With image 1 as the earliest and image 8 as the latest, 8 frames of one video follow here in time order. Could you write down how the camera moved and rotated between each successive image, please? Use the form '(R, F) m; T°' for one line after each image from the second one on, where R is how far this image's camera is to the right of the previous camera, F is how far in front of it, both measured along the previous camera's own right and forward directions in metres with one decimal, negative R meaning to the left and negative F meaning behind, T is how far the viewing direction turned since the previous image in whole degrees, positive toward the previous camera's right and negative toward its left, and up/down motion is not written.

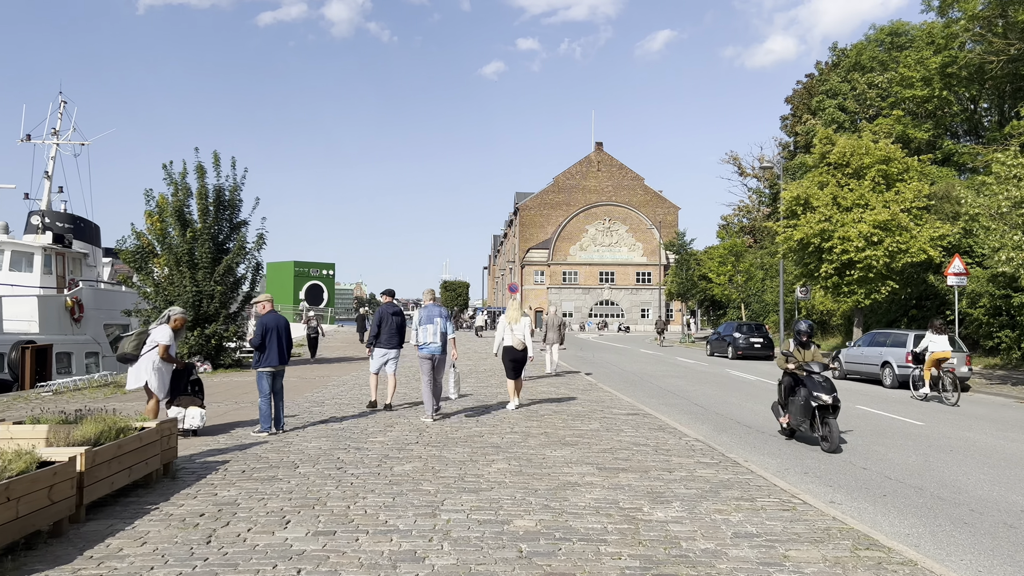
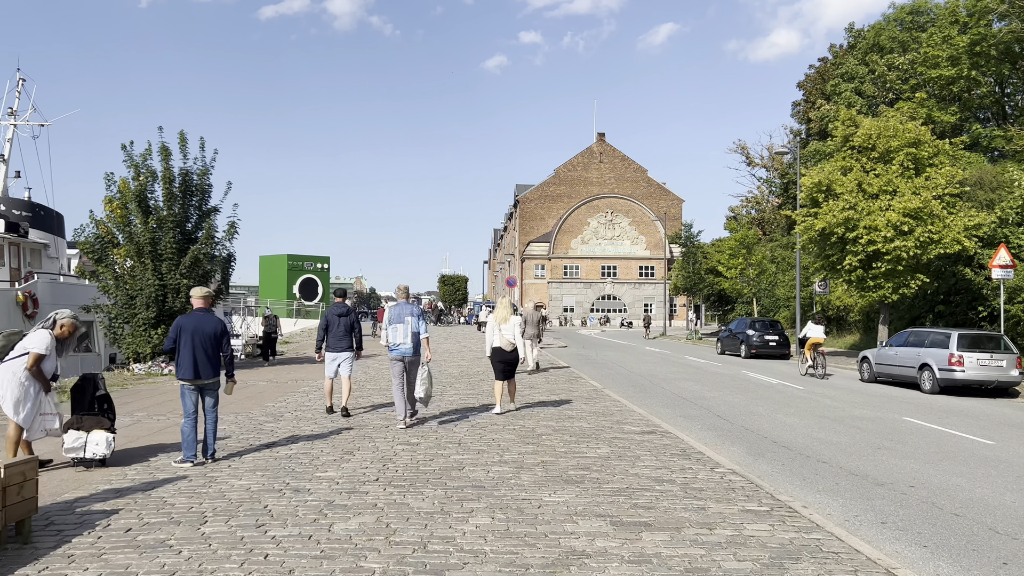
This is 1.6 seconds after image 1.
(+0.1, +1.9) m; 0°
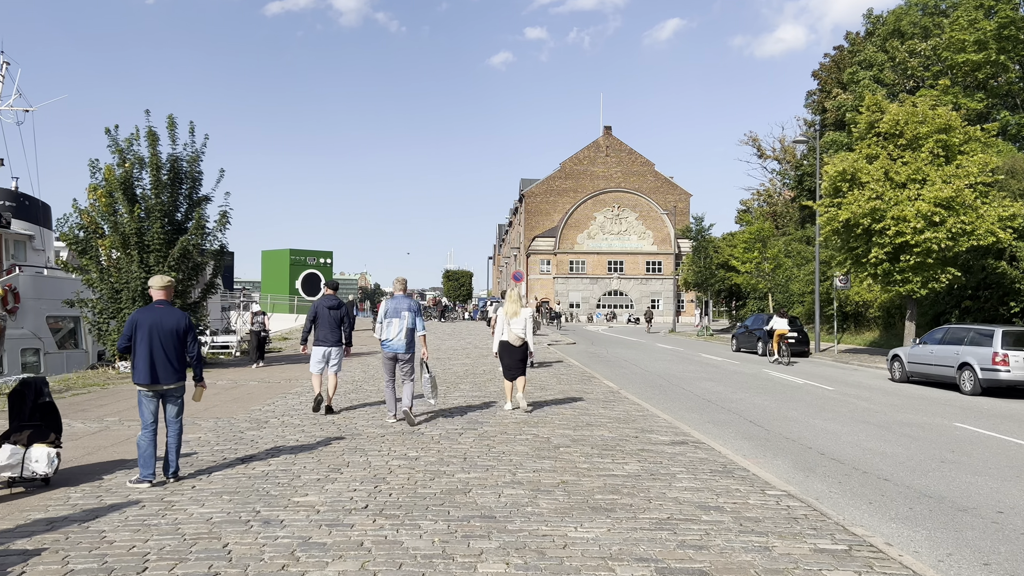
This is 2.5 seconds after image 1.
(-0.1, +1.1) m; 0°
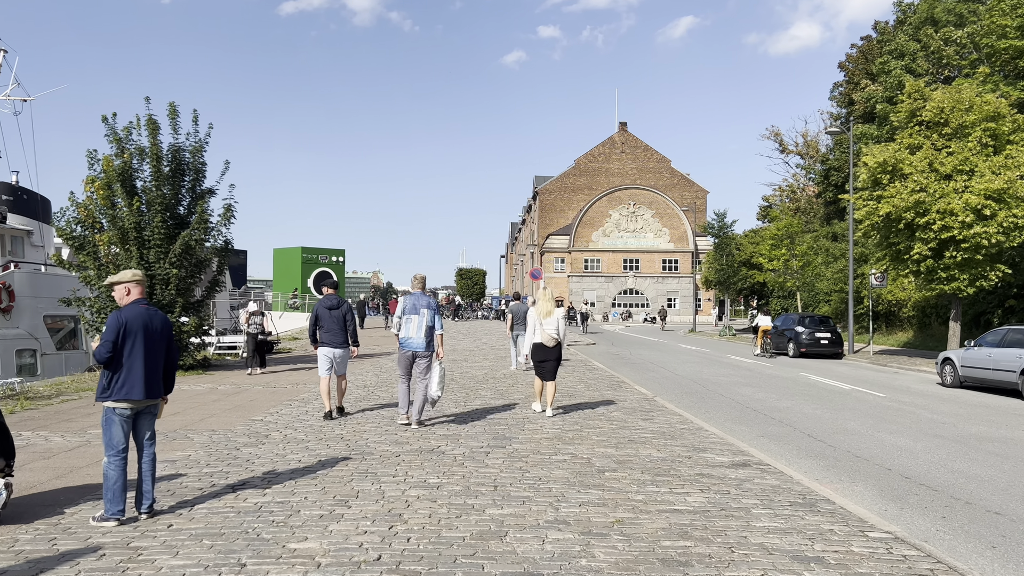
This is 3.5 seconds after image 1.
(-0.2, +1.1) m; -1°
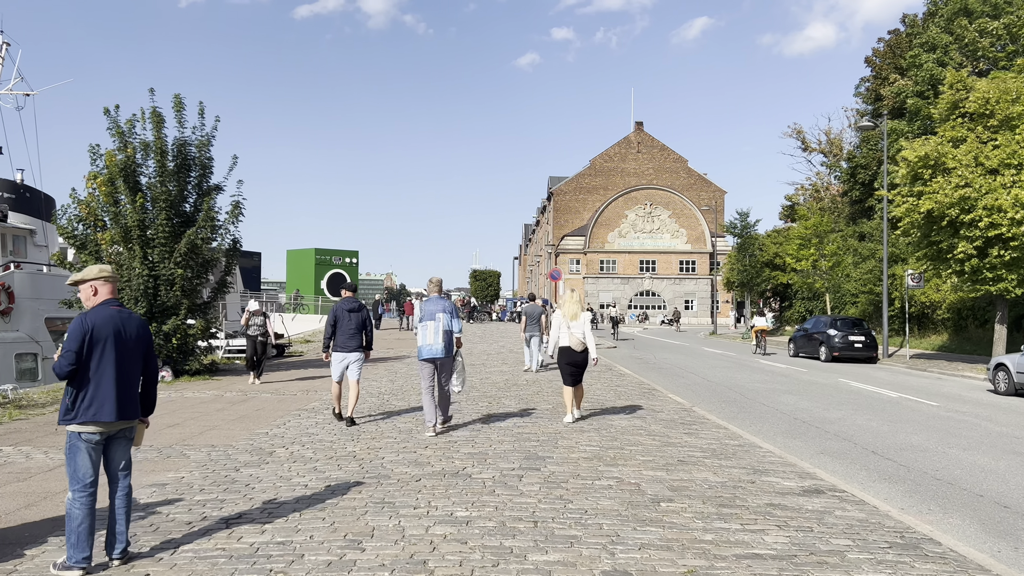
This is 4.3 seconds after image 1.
(-0.2, +0.9) m; -1°
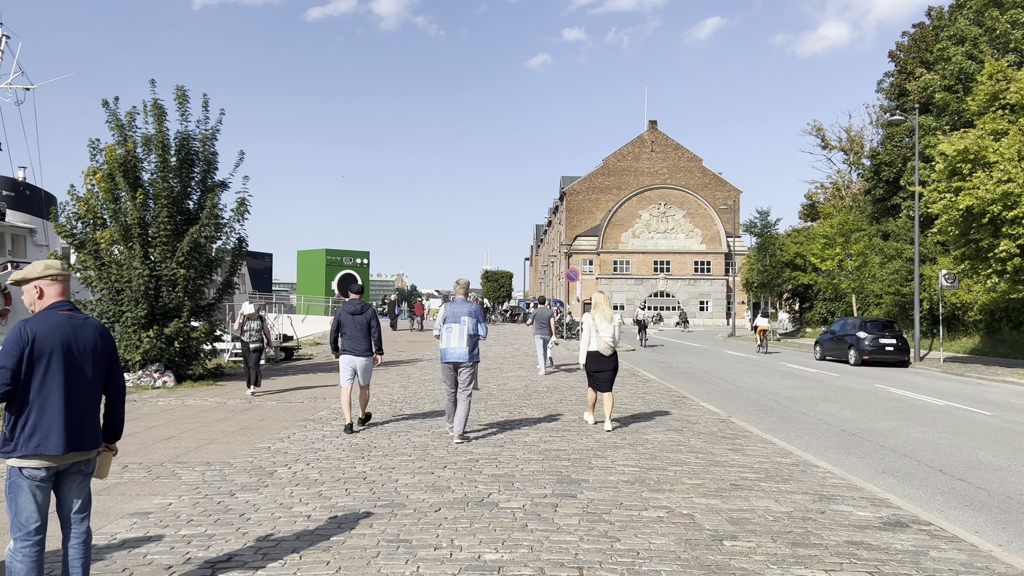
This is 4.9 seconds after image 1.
(-0.2, +0.8) m; -1°
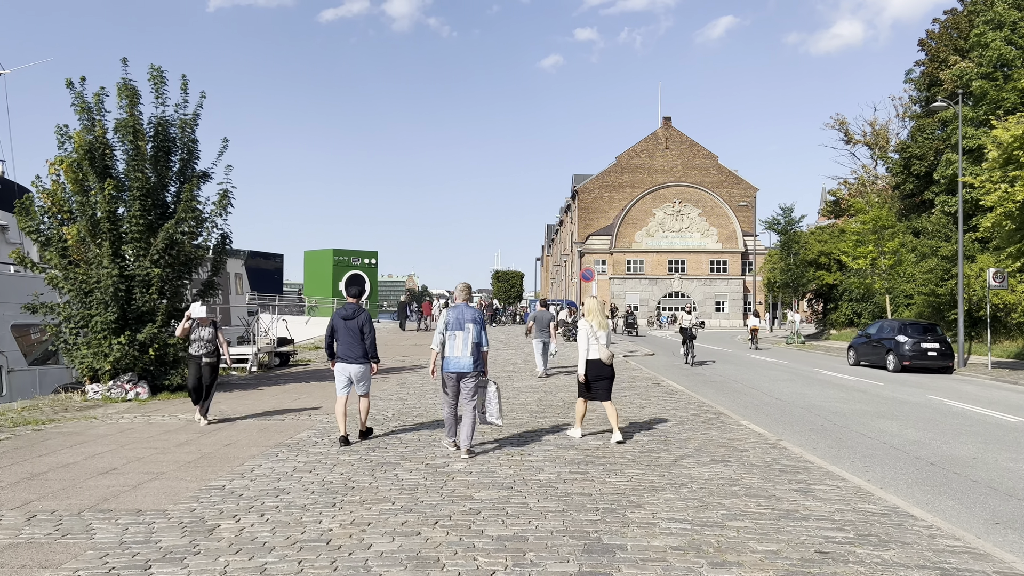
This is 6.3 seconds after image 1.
(0.0, +1.6) m; -1°
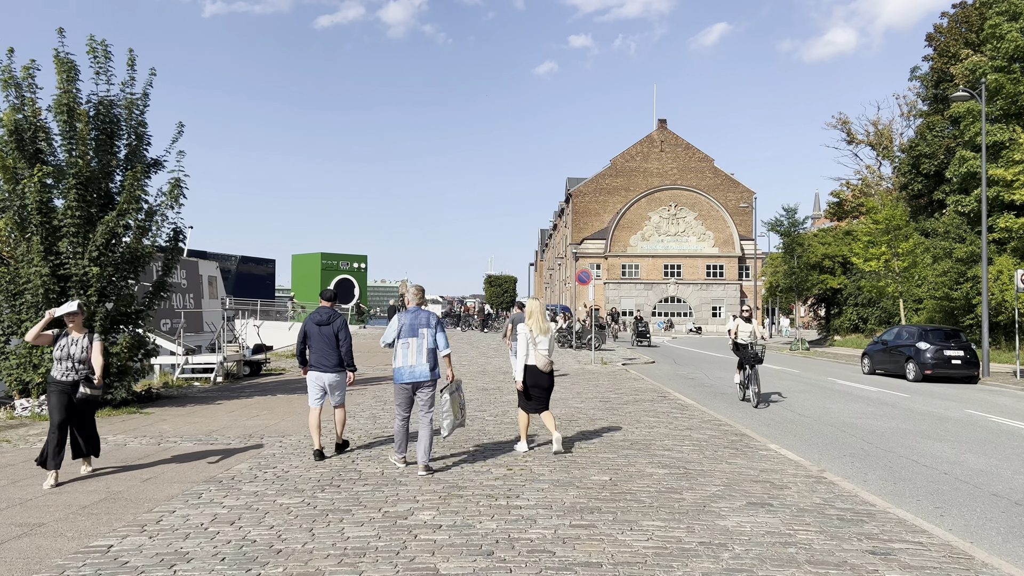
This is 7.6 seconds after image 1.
(+0.1, +1.6) m; 0°
